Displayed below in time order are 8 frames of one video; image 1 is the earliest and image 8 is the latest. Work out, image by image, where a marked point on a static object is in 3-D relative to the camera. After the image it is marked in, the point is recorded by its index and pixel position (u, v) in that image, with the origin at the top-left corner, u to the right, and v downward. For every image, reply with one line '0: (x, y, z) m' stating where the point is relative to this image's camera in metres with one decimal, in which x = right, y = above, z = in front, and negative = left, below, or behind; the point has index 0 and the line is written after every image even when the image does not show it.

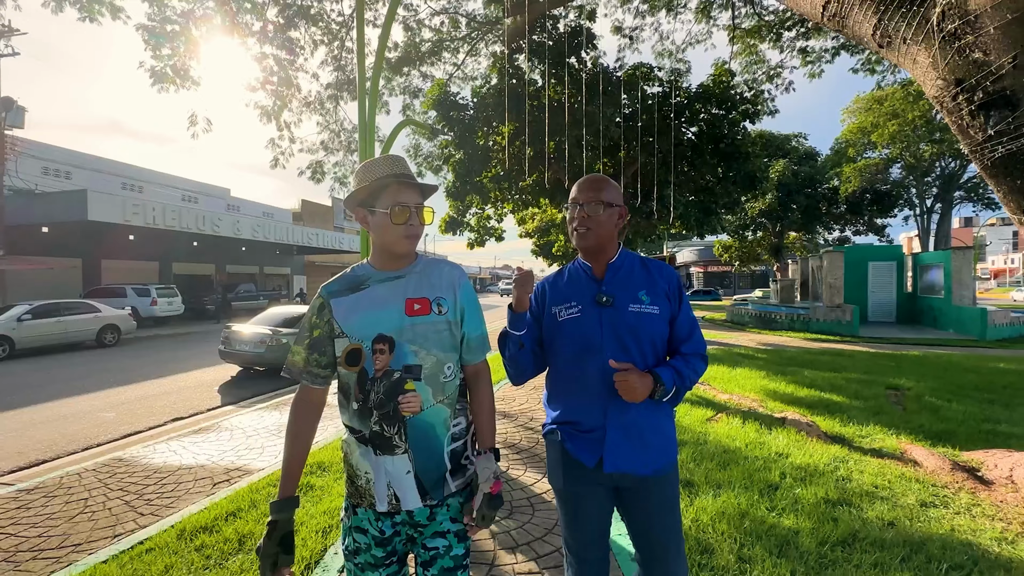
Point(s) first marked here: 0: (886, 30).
0: (+2.8, +2.0, +3.5) m
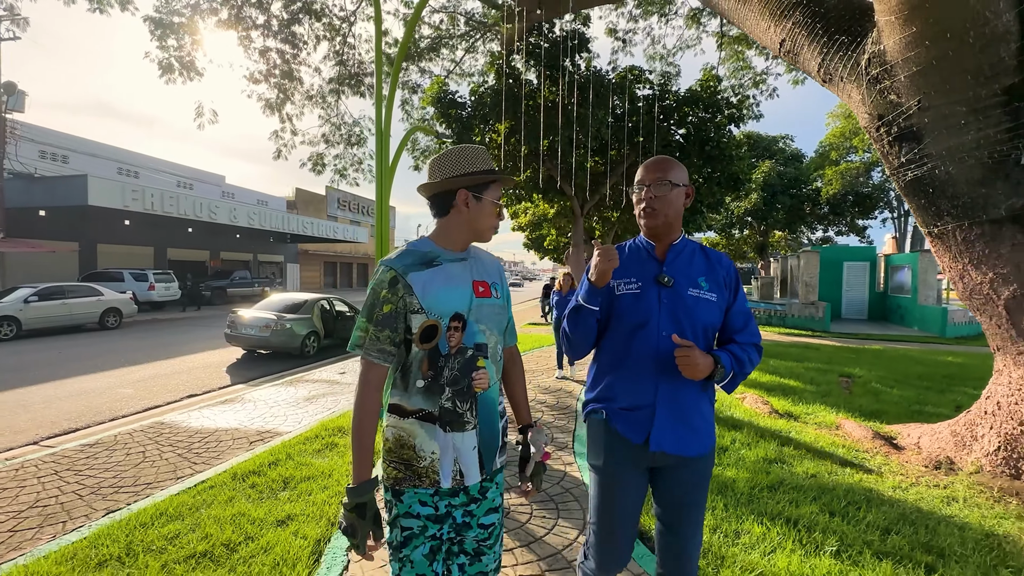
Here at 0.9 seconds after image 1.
0: (+2.8, +2.0, +4.2) m
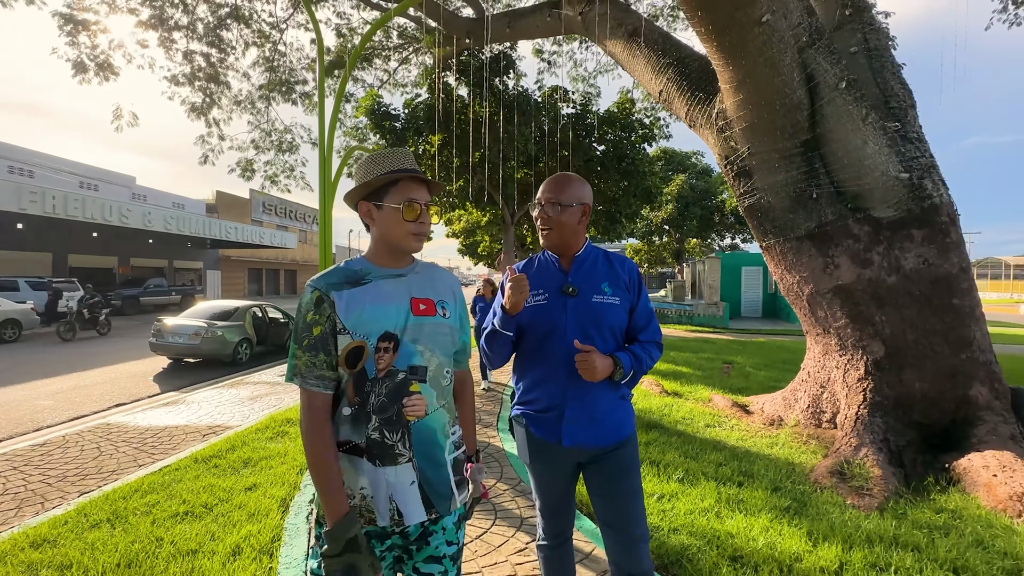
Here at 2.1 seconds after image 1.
0: (+2.1, +2.0, +5.4) m
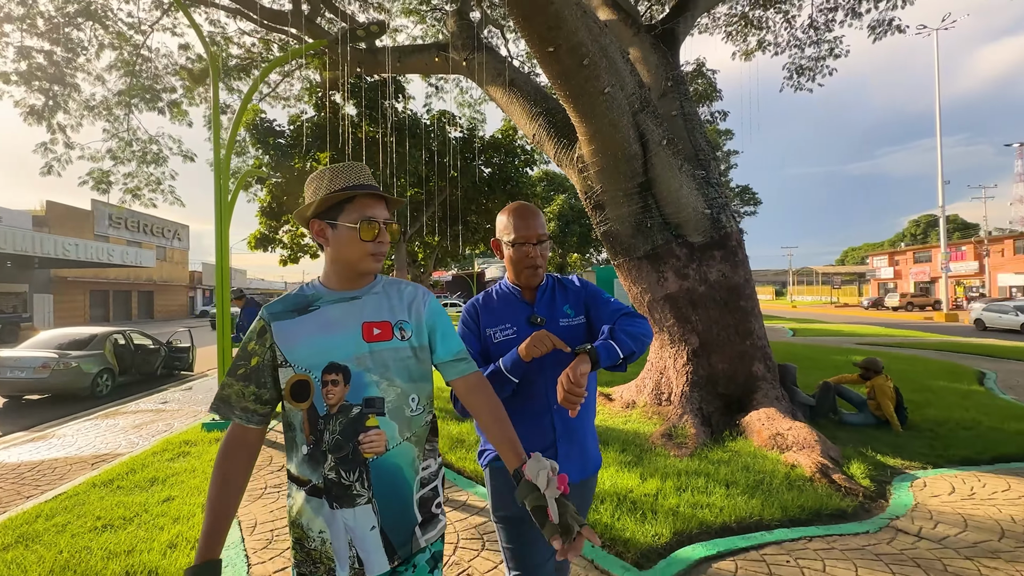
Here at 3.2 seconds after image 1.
0: (+0.6, +1.8, +6.5) m
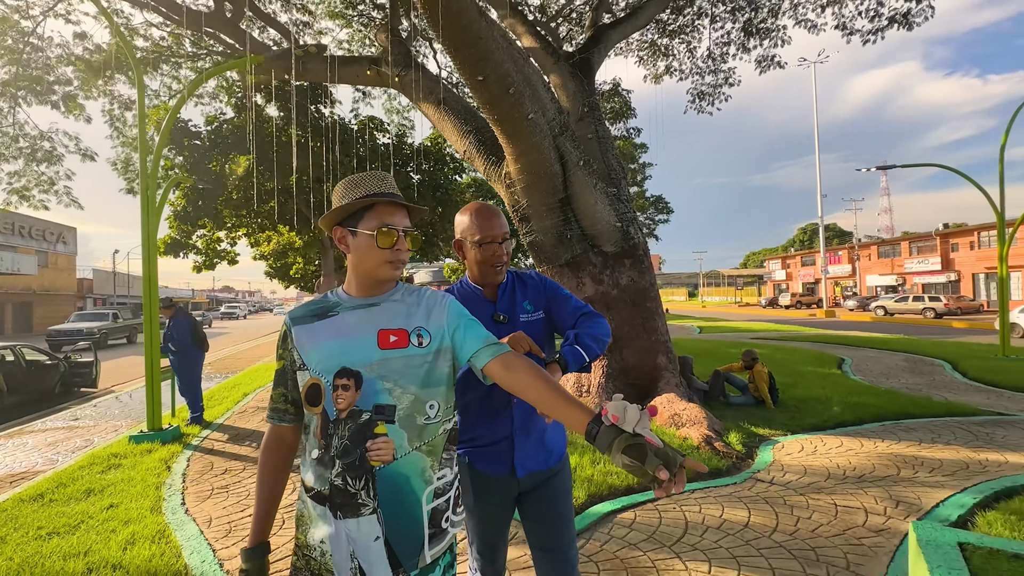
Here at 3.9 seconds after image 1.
0: (-0.4, +1.7, +7.1) m
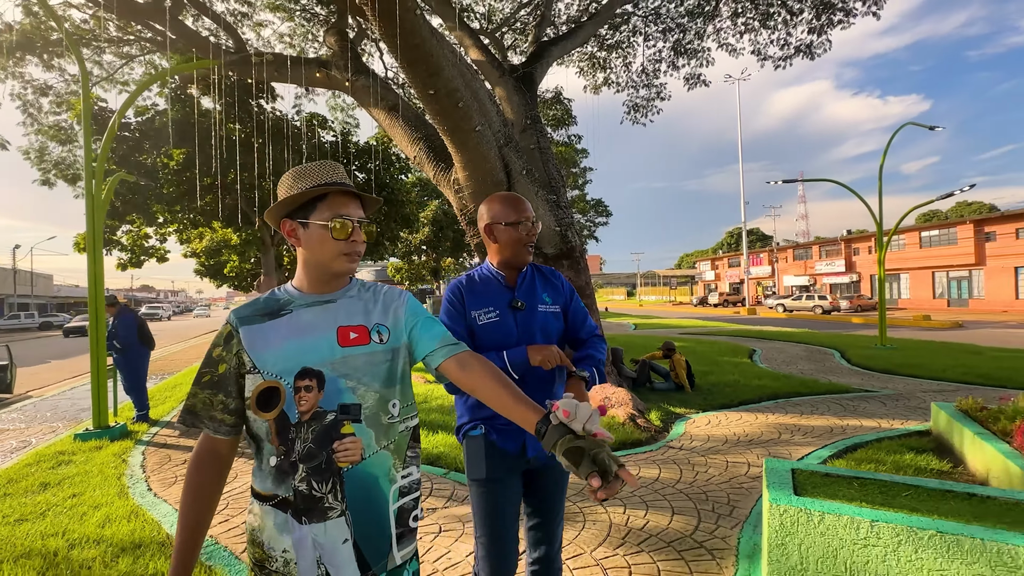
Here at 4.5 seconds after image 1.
0: (-1.2, +1.8, +7.5) m
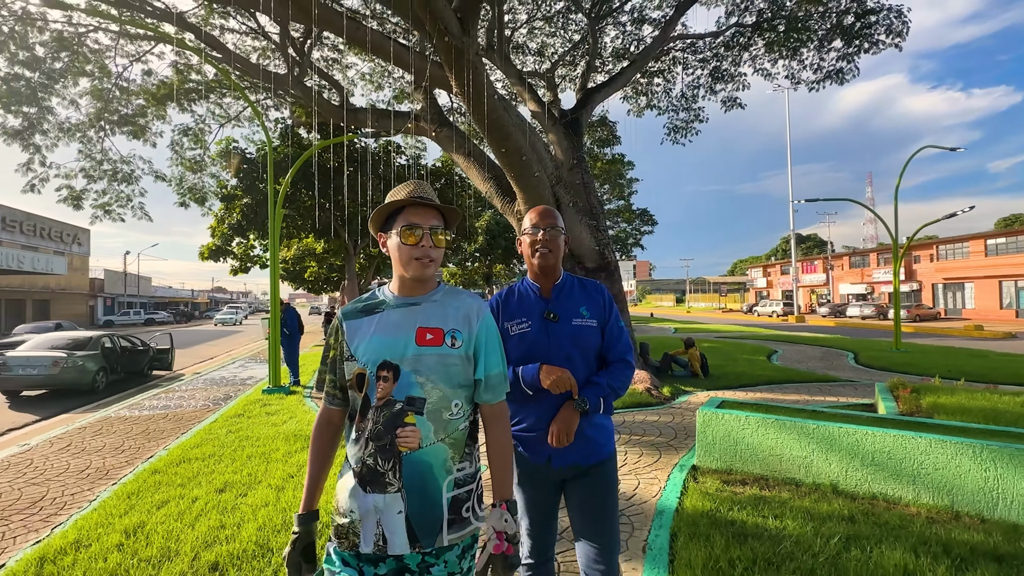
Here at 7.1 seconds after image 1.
0: (-0.2, +1.7, +9.8) m
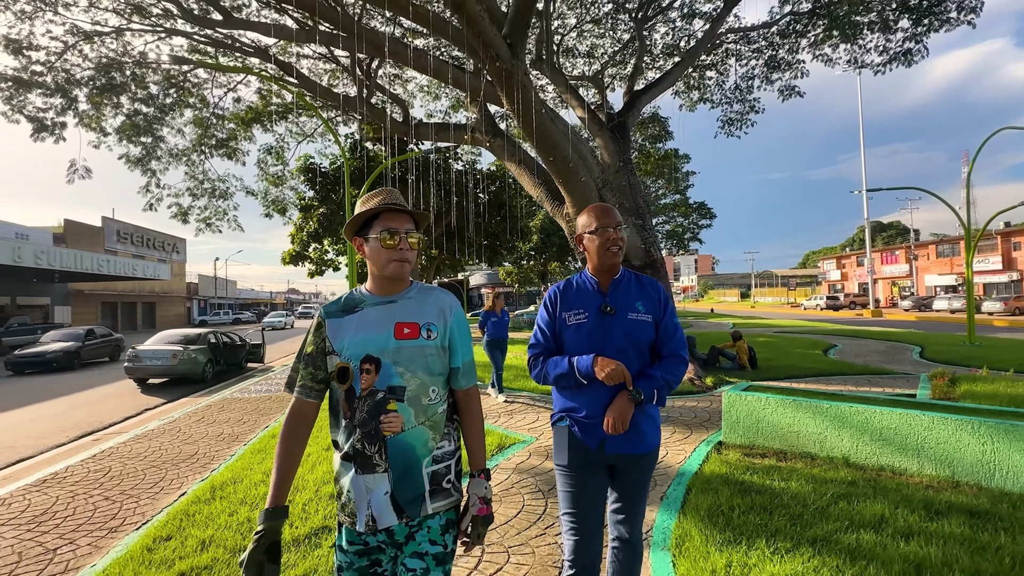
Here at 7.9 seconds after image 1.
0: (+0.9, +1.7, +10.5) m
